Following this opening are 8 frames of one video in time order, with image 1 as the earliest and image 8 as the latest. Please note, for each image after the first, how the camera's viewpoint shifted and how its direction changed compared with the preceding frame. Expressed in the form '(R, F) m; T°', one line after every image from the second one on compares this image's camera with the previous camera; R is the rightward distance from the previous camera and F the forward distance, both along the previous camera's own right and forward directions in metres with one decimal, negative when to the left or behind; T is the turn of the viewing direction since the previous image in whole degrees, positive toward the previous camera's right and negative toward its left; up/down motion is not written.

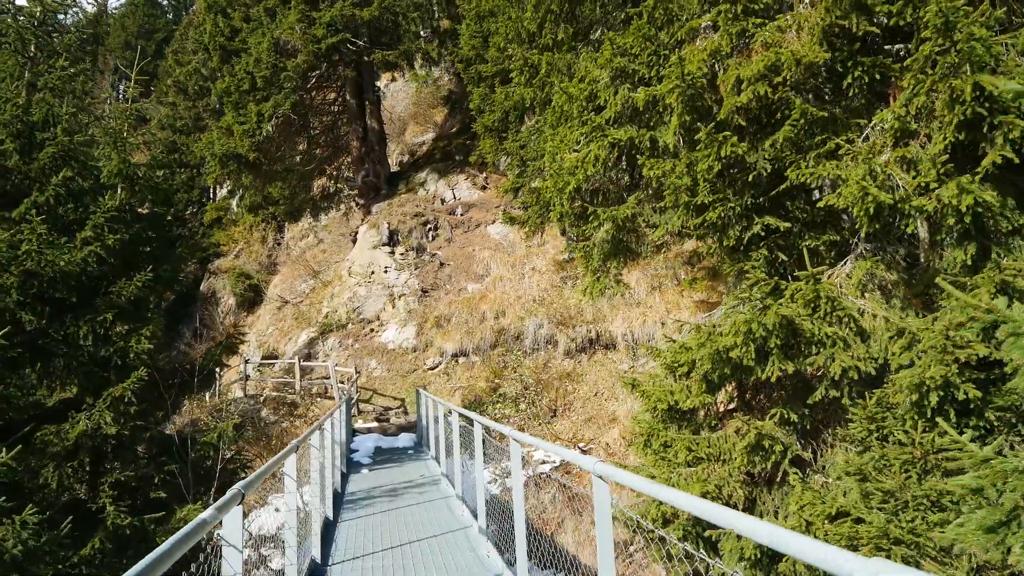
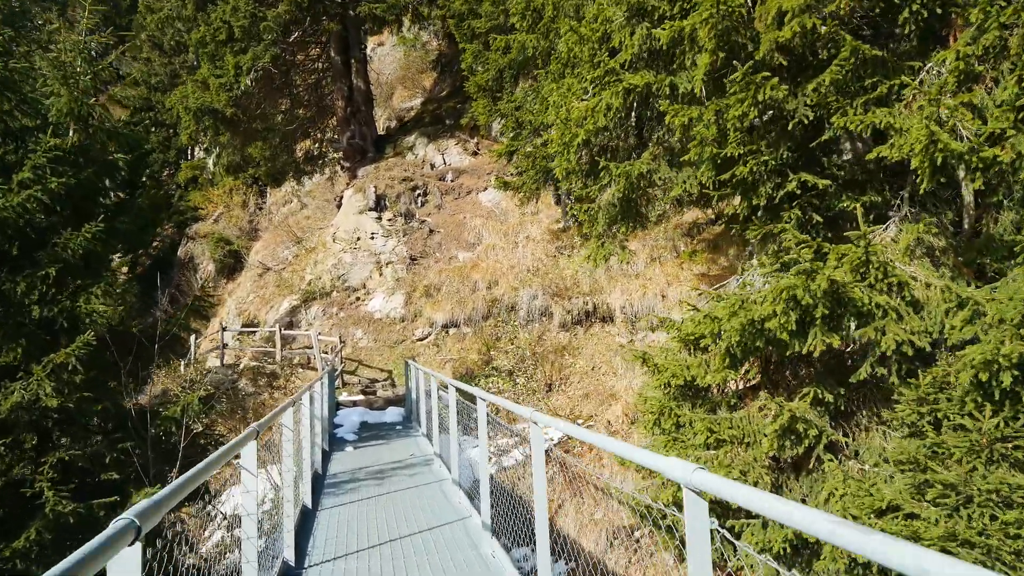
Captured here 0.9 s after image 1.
(-0.1, +0.6) m; +1°
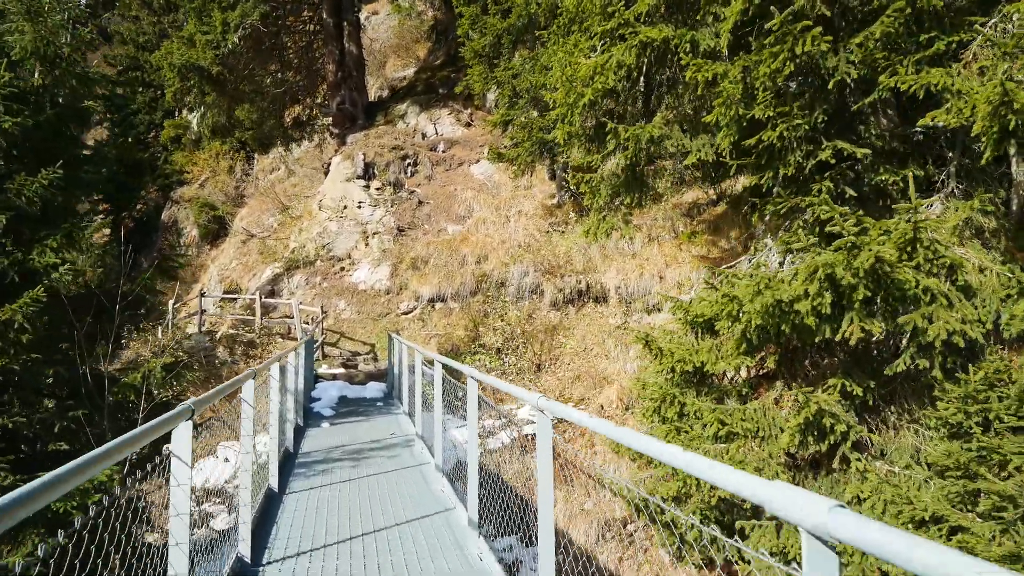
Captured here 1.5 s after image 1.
(-0.1, +0.5) m; +1°
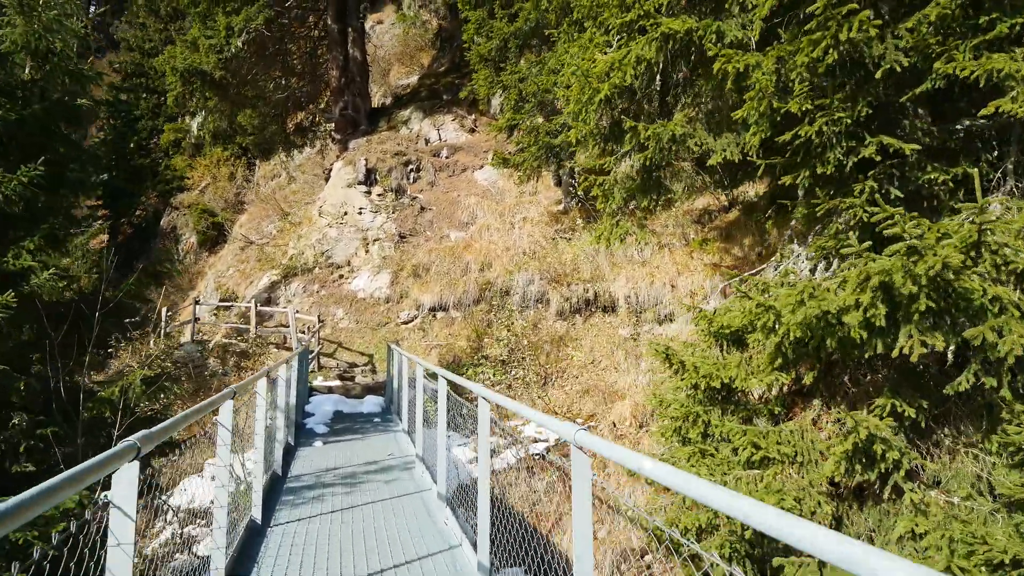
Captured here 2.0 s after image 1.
(-0.1, +0.4) m; 0°
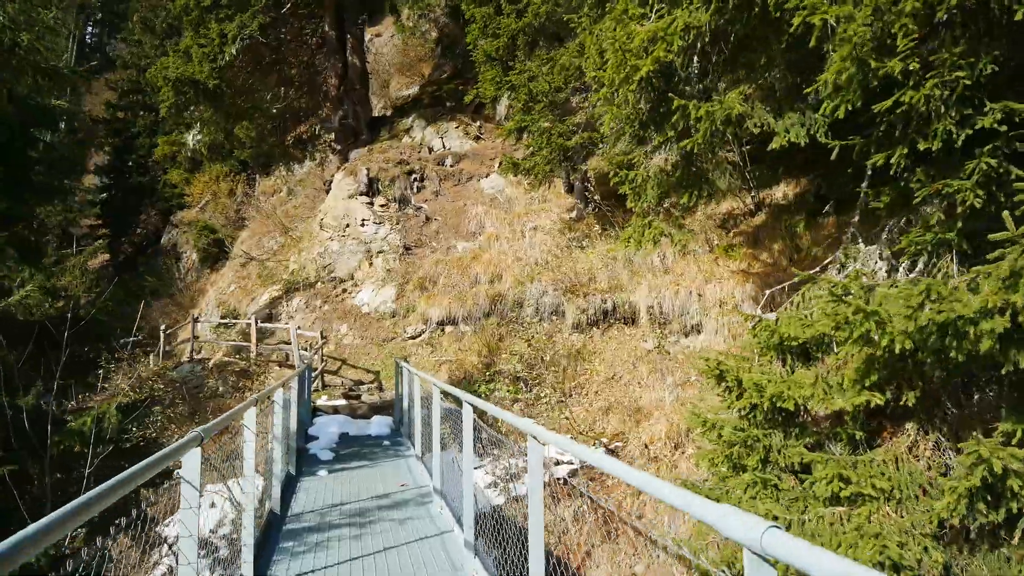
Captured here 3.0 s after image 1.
(-0.1, +0.6) m; 0°
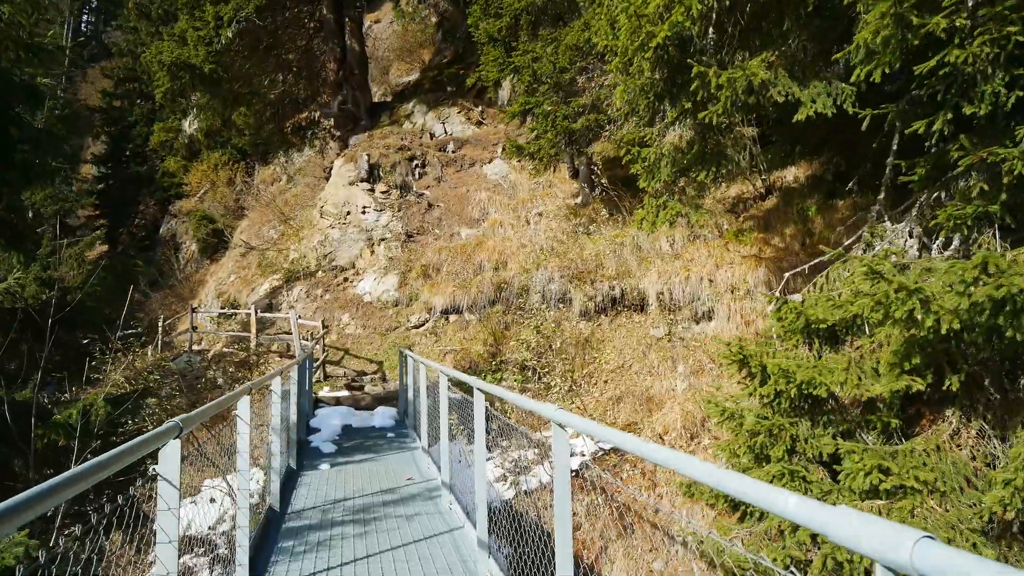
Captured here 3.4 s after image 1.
(0.0, +0.2) m; 0°
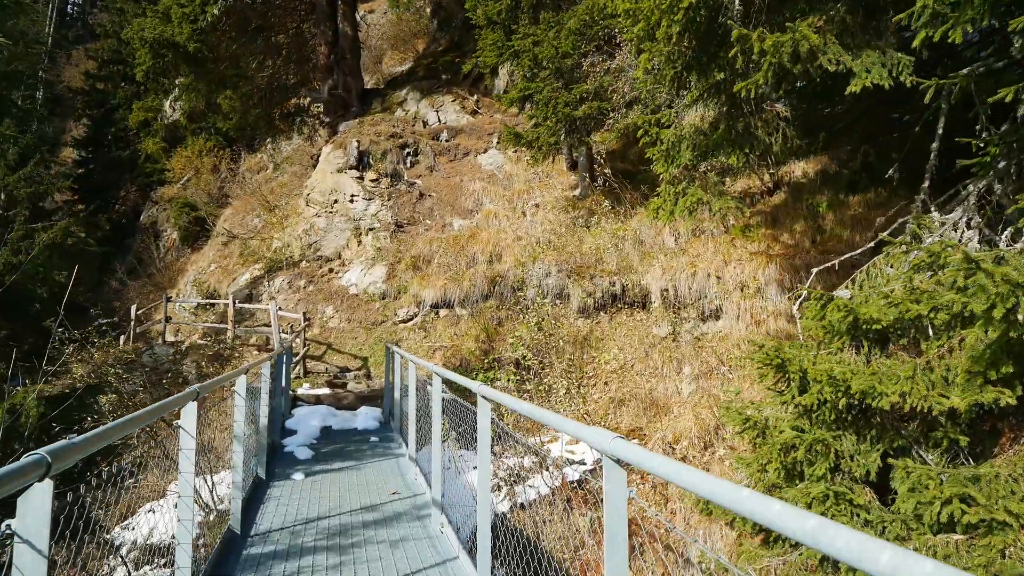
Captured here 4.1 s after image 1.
(-0.1, +0.6) m; +1°
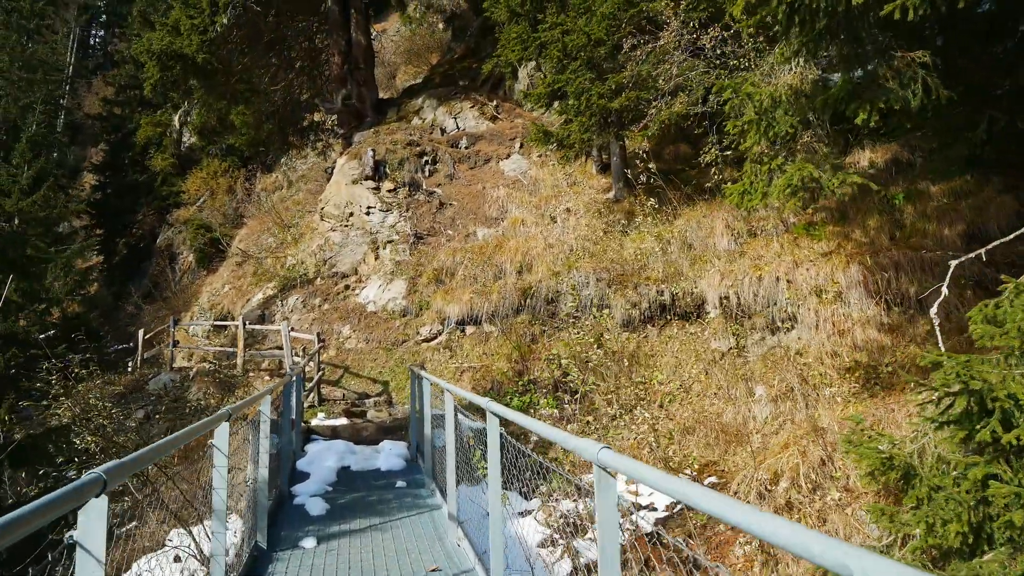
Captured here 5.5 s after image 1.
(-0.2, +1.0) m; -1°
